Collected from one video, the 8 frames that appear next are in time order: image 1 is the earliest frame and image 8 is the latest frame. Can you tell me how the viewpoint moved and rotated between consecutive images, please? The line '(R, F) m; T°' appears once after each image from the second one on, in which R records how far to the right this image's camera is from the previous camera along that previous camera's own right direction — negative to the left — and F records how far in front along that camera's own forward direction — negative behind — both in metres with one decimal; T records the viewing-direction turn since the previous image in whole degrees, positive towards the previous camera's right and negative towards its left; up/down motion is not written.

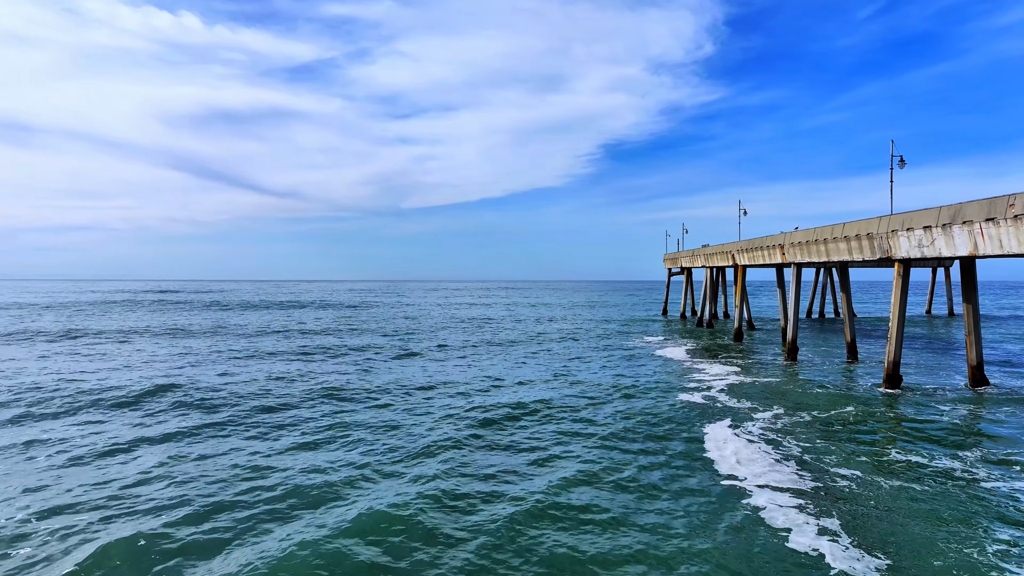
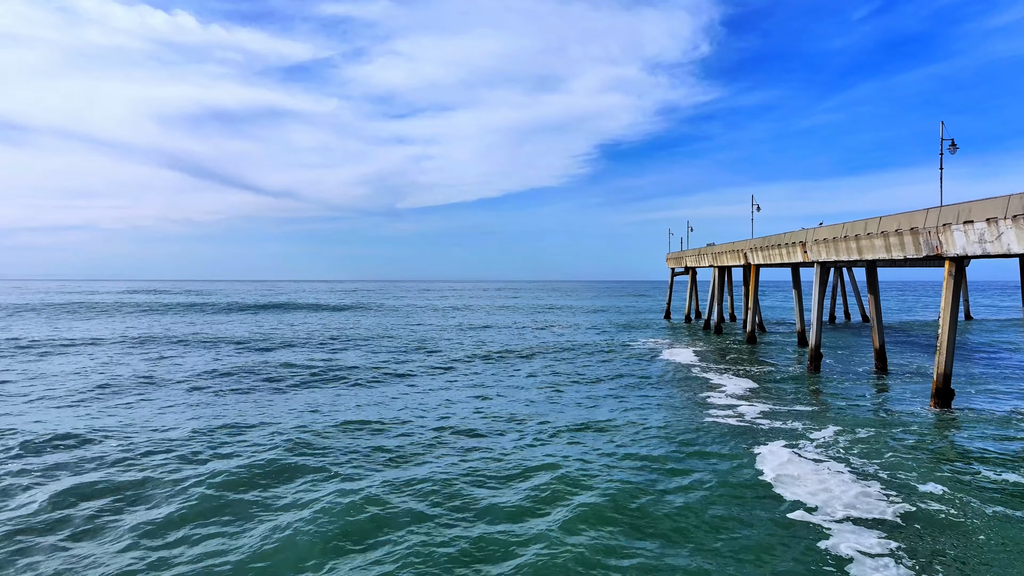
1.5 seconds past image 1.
(-0.2, +1.4) m; 0°
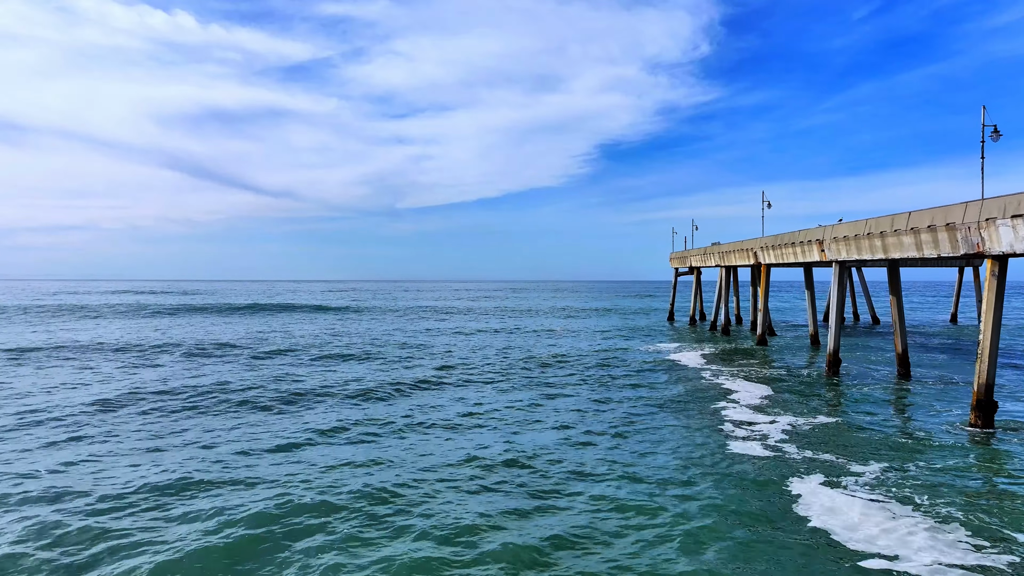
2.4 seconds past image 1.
(-0.1, +0.9) m; 0°
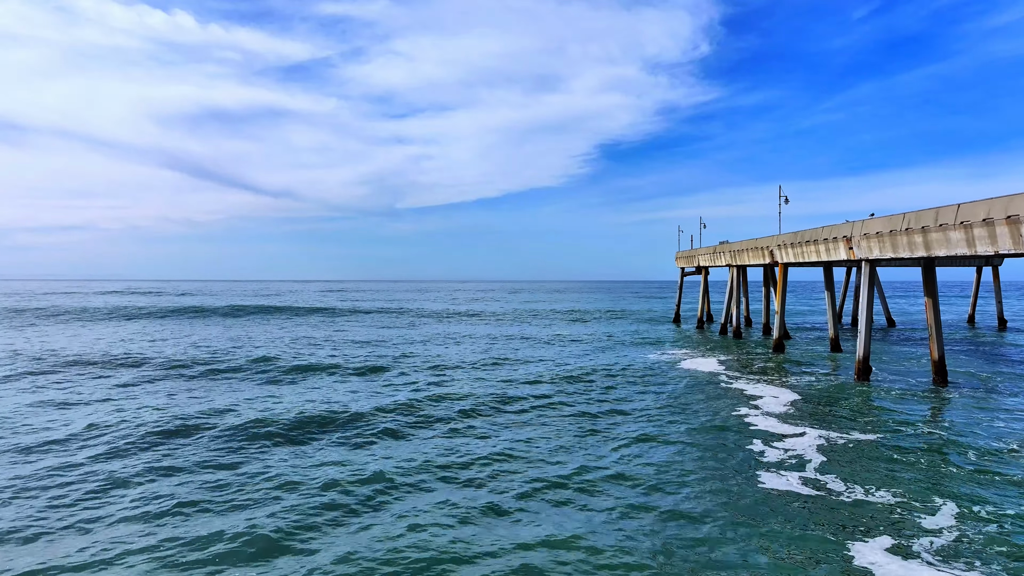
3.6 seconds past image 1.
(-0.2, +1.2) m; 0°
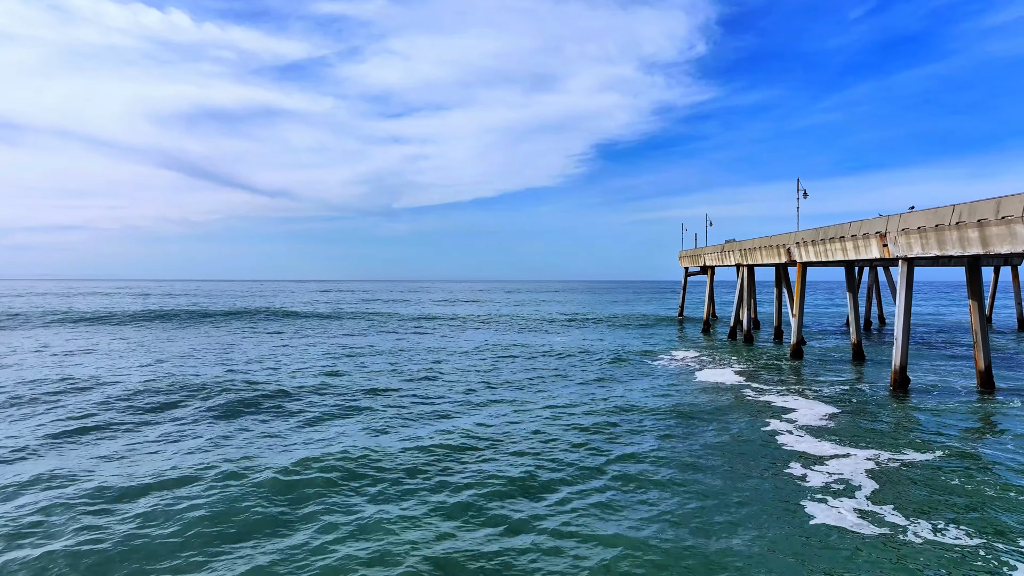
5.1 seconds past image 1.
(-0.1, +1.5) m; 0°
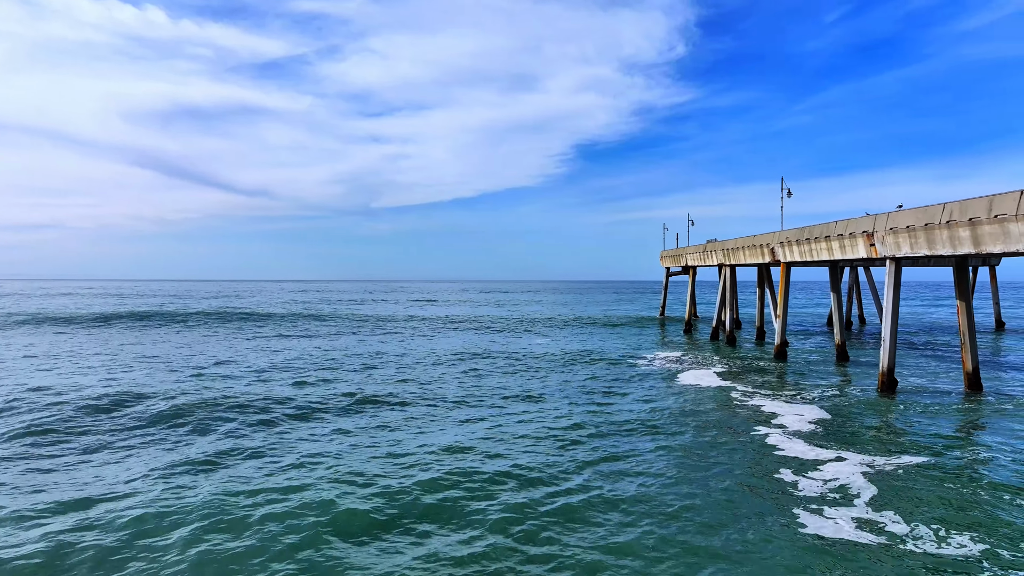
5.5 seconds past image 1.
(0.0, +0.6) m; +2°
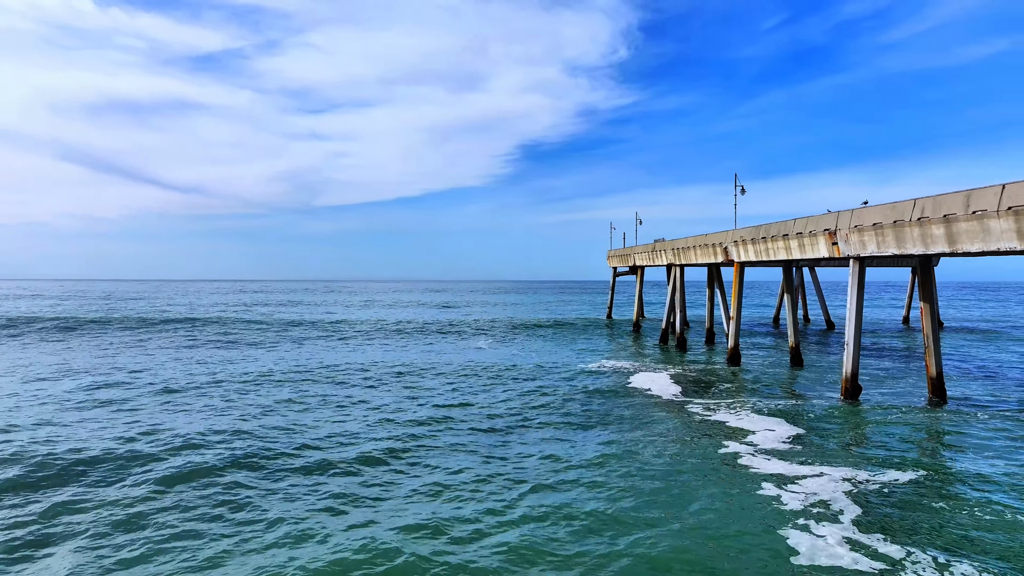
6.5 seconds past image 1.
(+0.1, +1.6) m; +6°
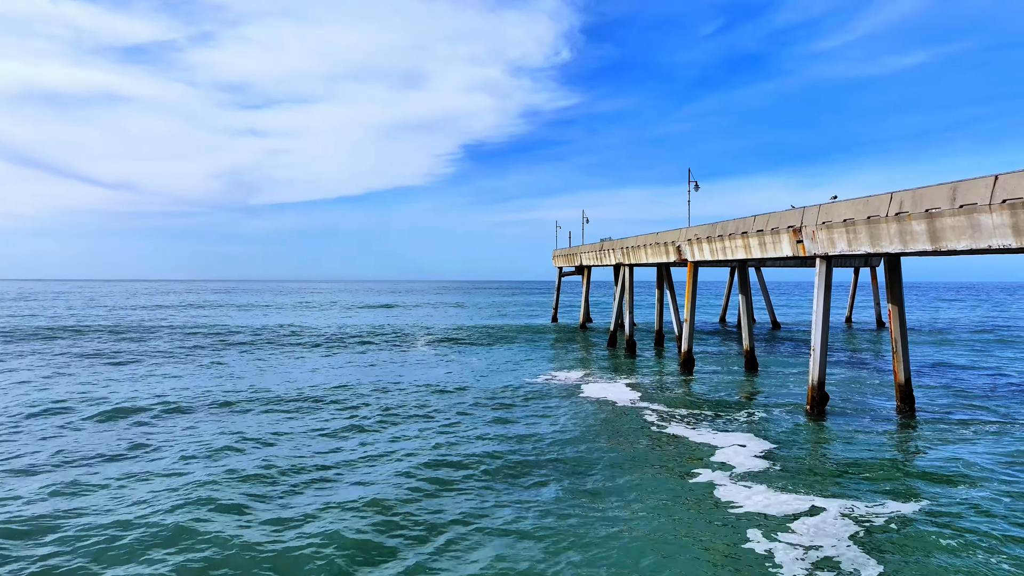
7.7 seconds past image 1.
(+0.1, +1.7) m; +6°
